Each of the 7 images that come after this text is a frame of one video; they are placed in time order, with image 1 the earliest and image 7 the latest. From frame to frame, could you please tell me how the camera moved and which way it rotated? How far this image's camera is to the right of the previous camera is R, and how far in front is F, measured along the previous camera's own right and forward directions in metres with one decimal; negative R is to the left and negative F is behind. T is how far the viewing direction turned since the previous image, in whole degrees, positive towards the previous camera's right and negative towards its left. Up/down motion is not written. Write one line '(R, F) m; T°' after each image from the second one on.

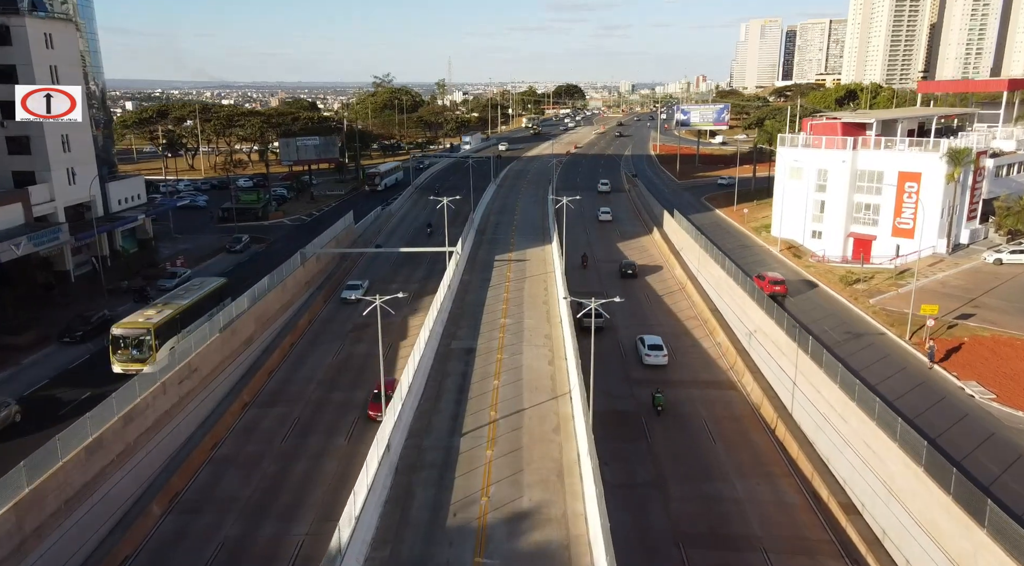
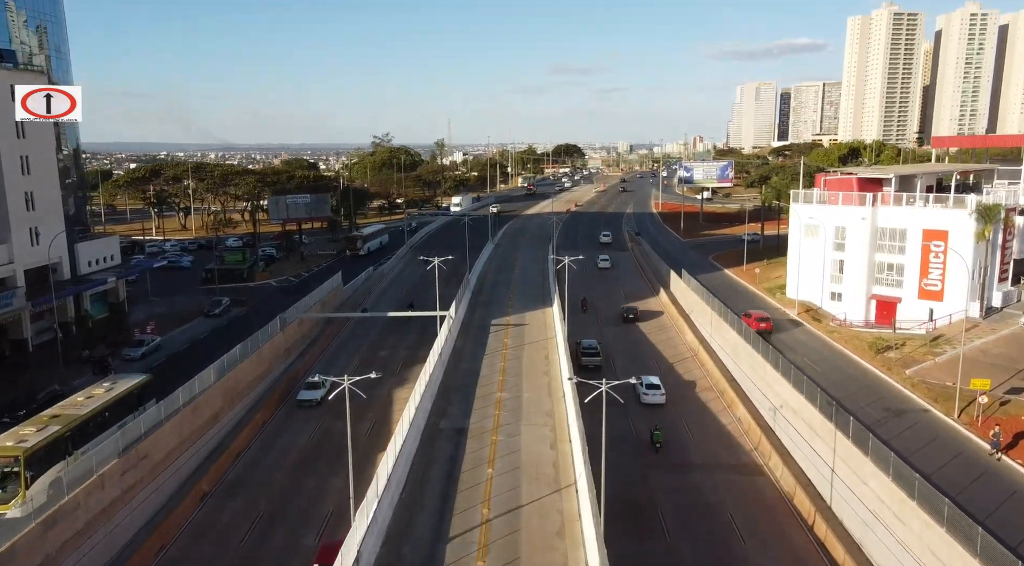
(+0.1, +4.4) m; 0°
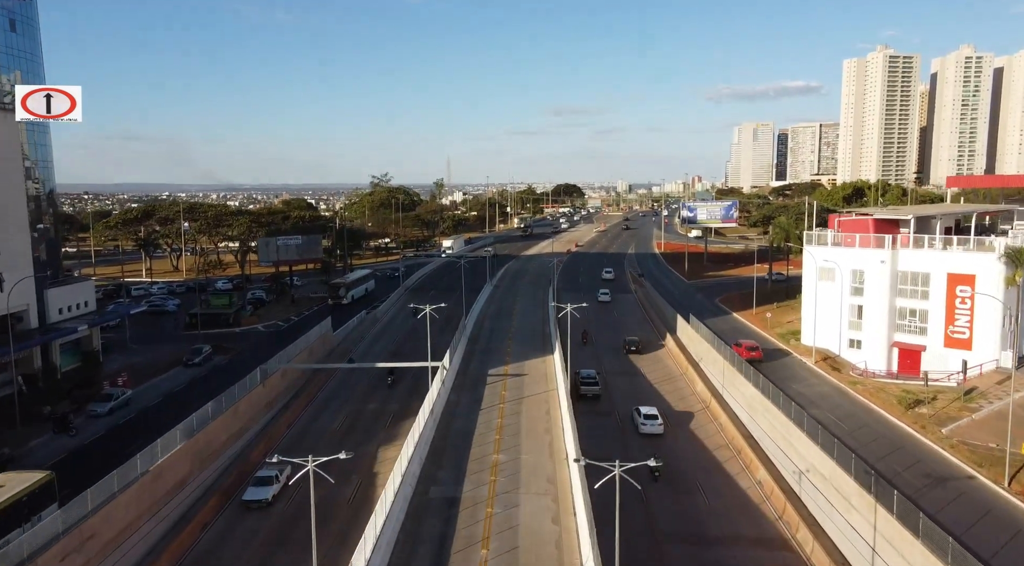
(+0.1, +3.5) m; 0°
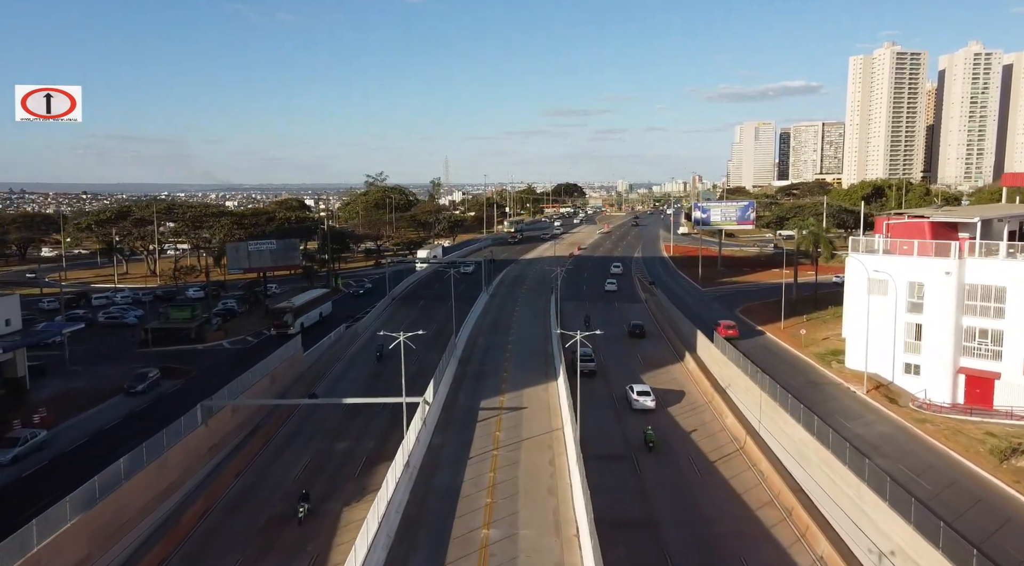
(+0.2, +8.6) m; 0°
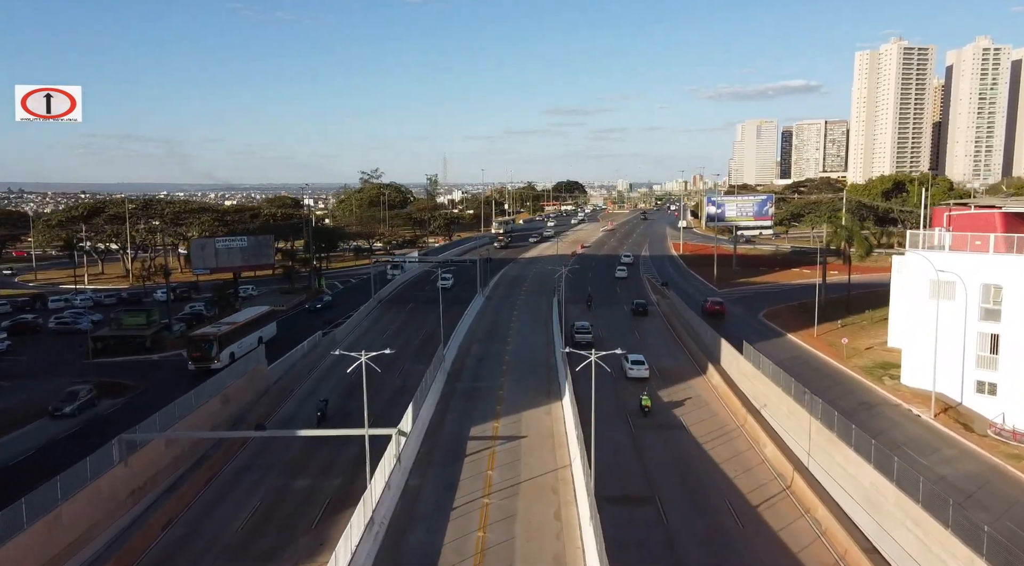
(+0.2, +7.9) m; 0°
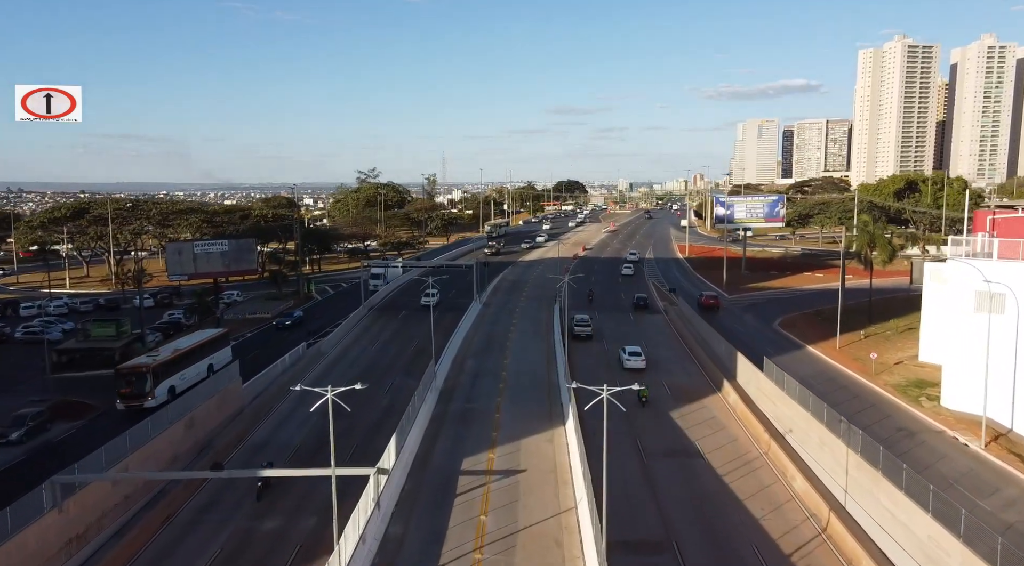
(+0.1, +4.4) m; 0°
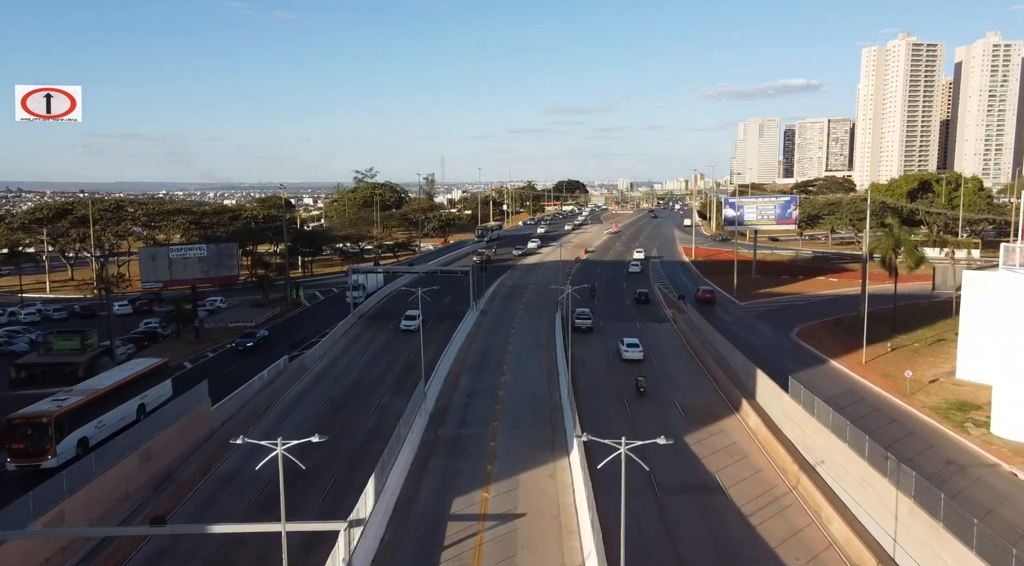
(+0.1, +4.4) m; 0°
